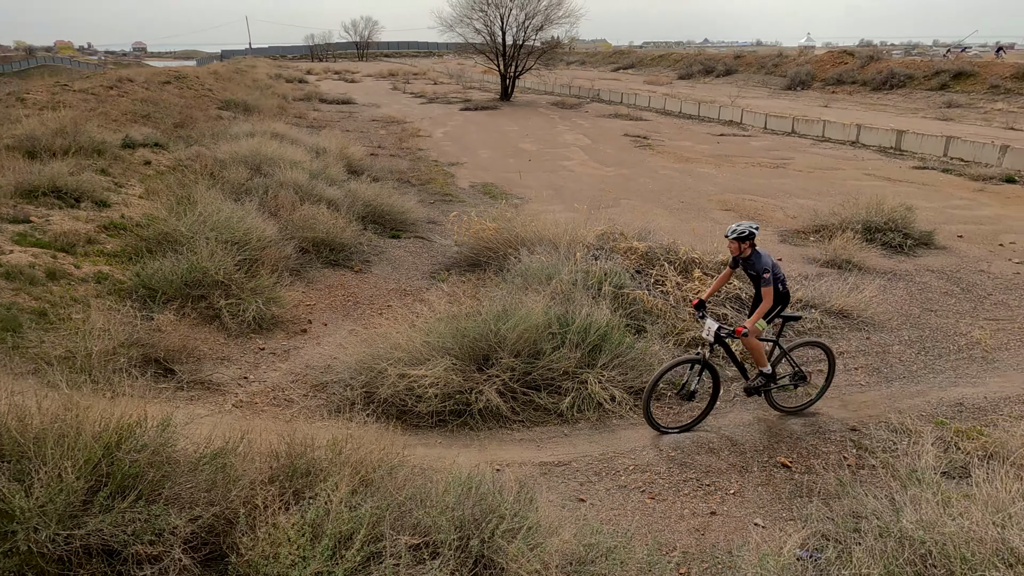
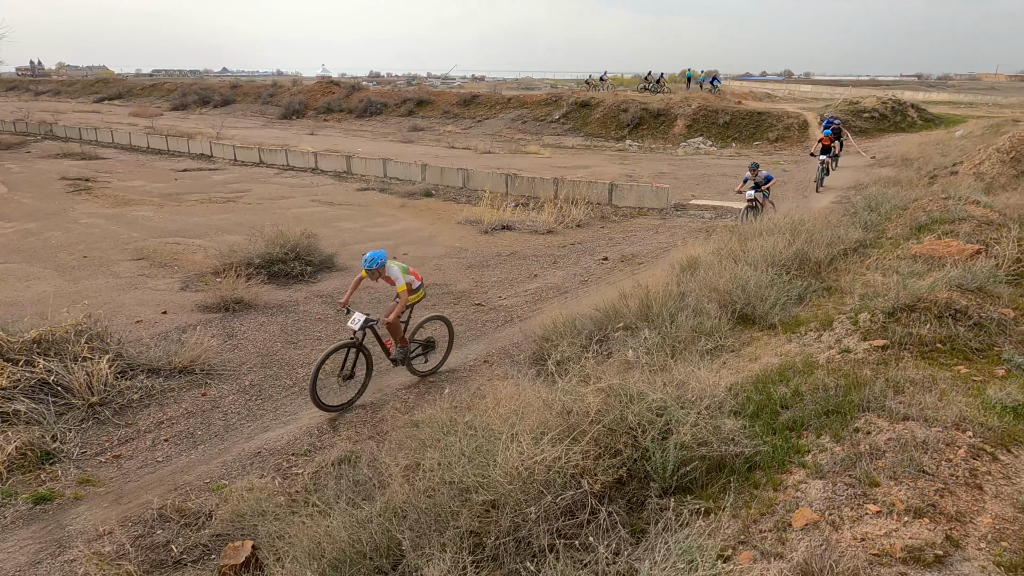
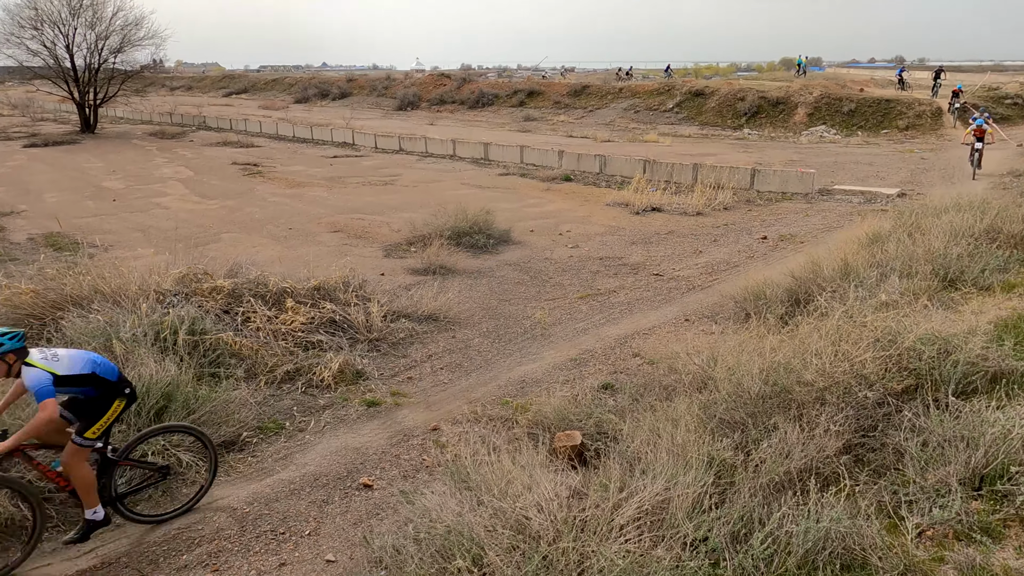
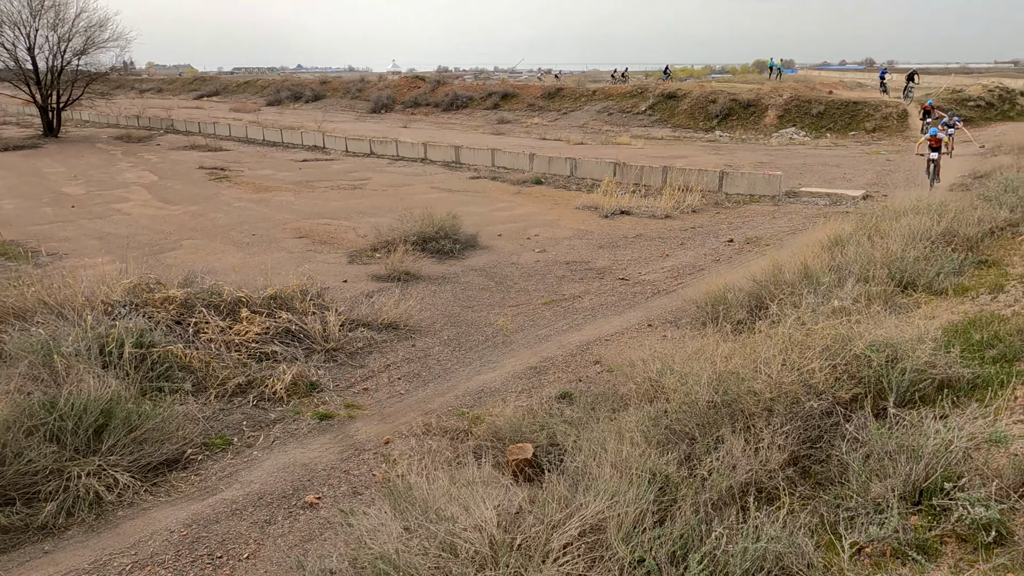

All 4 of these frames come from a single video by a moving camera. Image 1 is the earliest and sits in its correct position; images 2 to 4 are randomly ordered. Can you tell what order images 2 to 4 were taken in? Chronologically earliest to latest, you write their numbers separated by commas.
3, 4, 2
